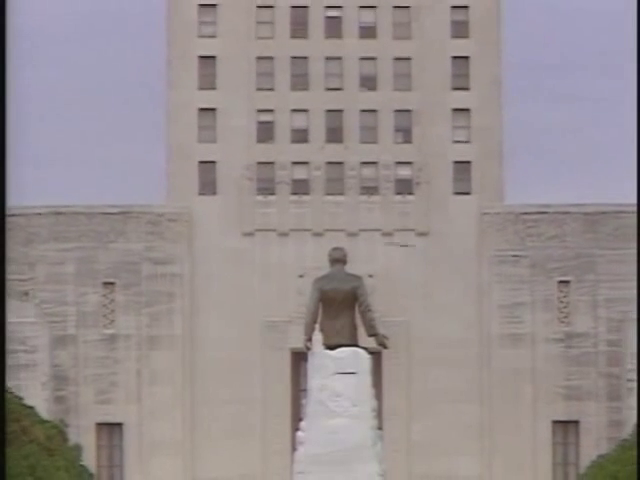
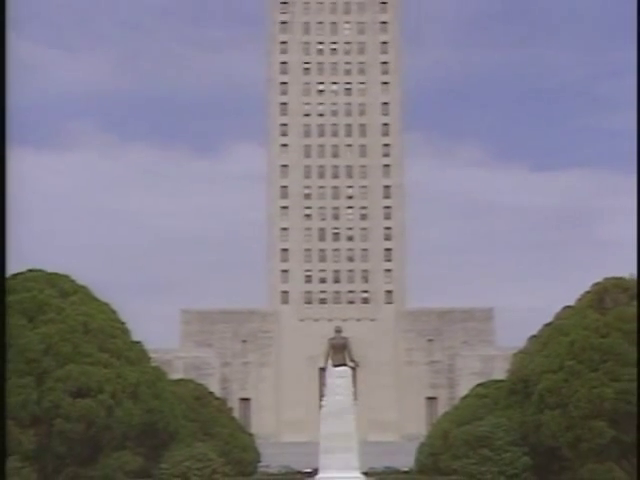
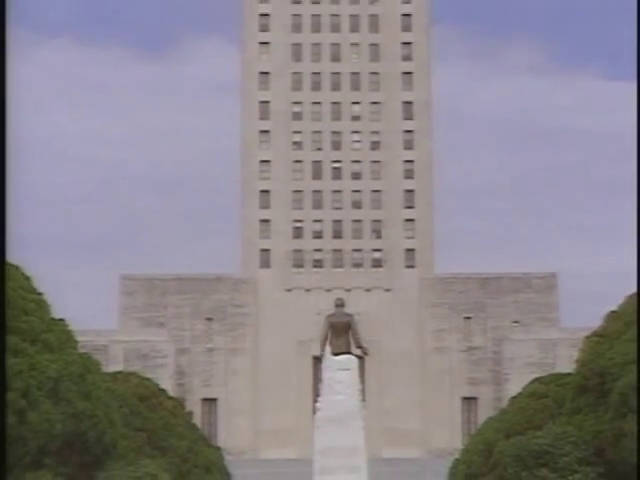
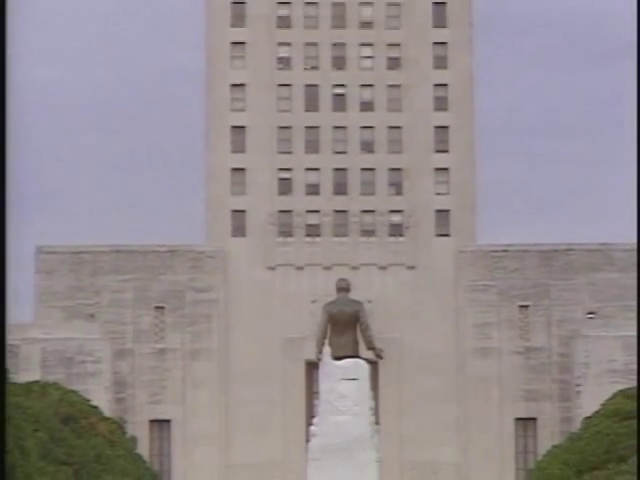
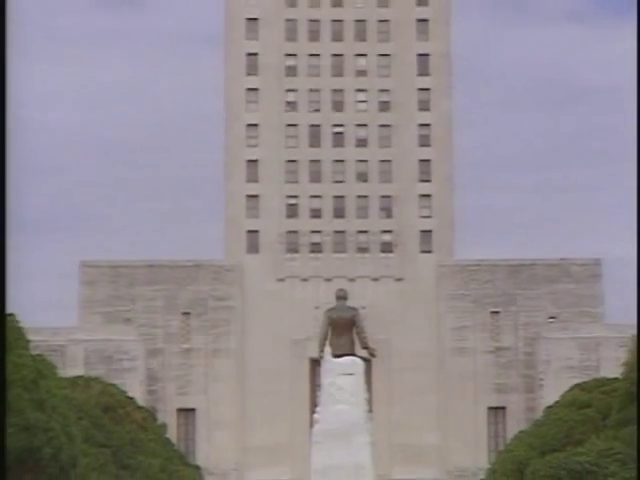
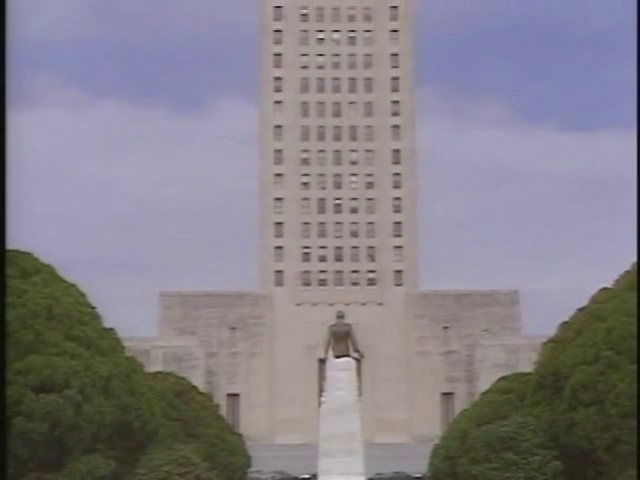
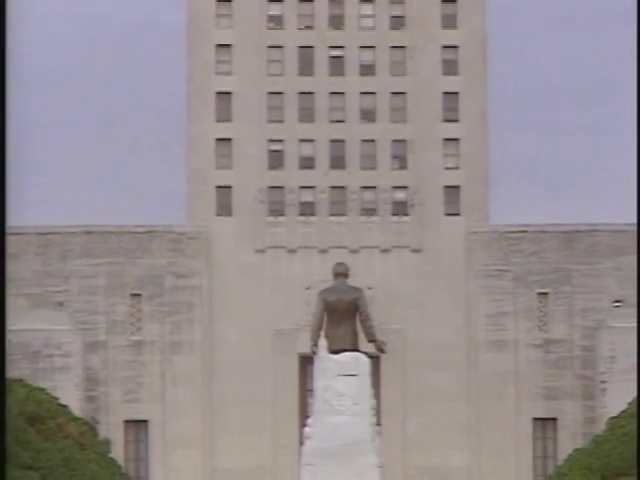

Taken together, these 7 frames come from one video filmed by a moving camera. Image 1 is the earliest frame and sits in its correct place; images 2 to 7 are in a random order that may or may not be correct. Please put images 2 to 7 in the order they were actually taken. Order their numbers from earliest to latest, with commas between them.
7, 4, 5, 3, 6, 2
